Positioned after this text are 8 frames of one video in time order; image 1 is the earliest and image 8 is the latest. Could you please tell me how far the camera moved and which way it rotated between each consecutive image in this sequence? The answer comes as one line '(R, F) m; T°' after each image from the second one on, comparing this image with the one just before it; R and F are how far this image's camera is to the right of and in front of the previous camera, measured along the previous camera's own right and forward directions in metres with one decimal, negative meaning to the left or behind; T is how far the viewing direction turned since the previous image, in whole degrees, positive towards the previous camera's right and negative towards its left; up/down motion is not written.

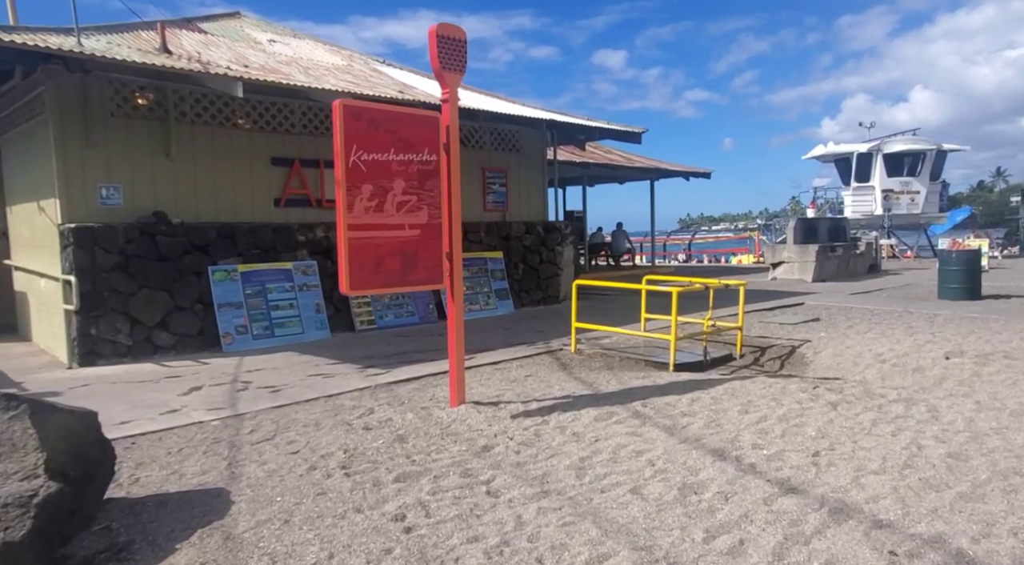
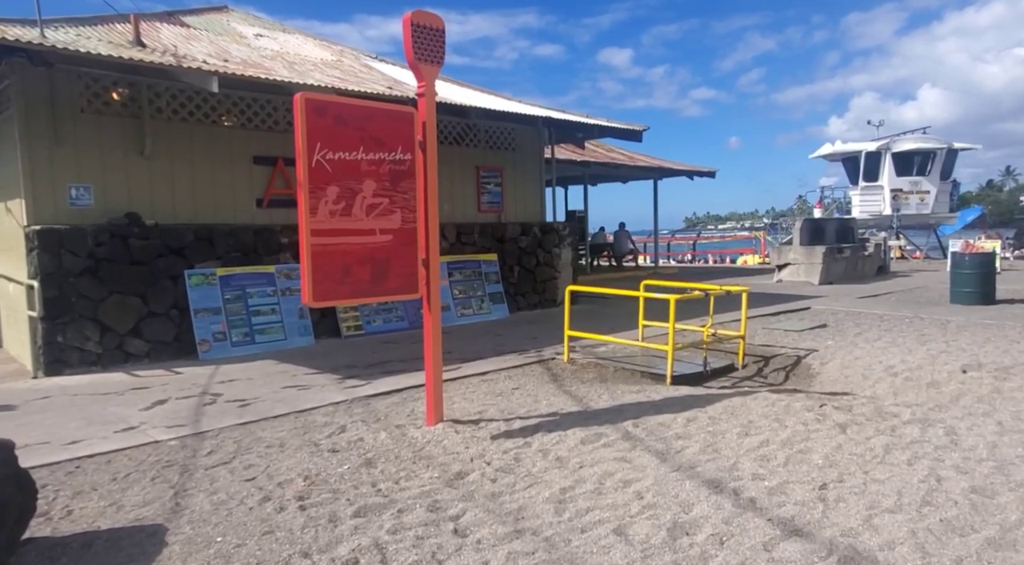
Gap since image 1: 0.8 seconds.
(+0.2, +0.4) m; 0°
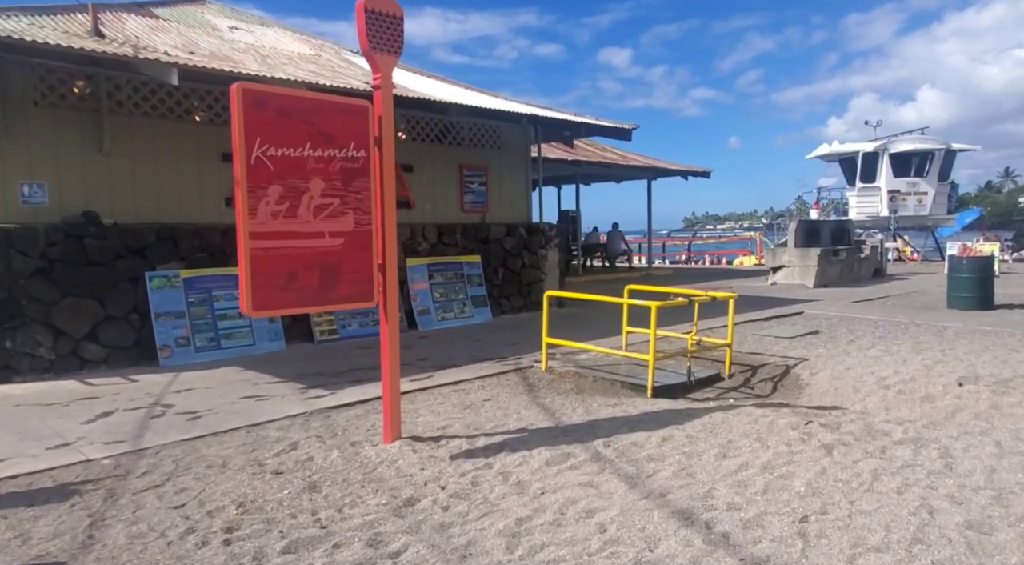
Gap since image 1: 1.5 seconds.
(+0.2, +0.3) m; 0°
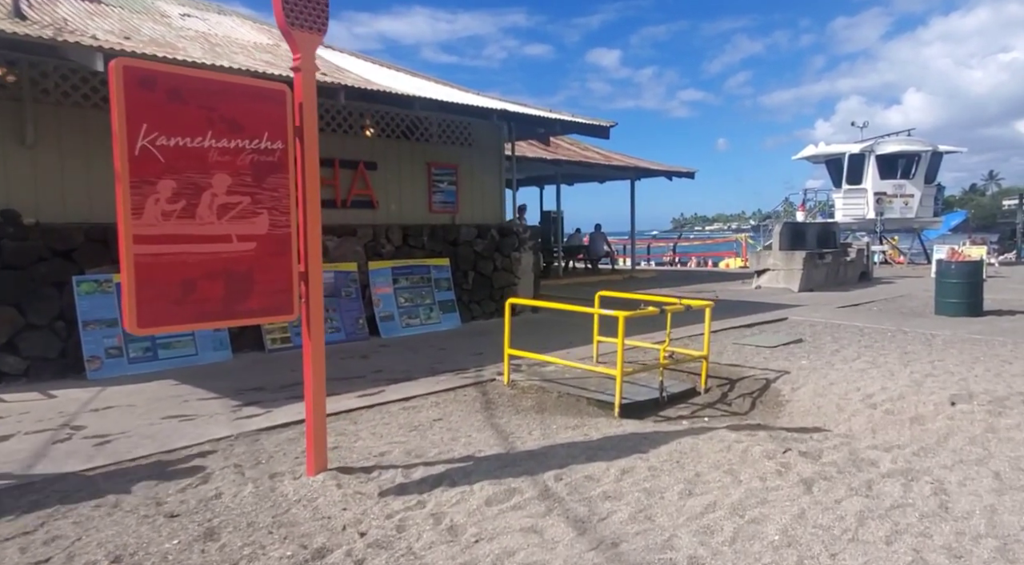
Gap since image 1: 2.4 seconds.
(+0.3, +0.5) m; +1°
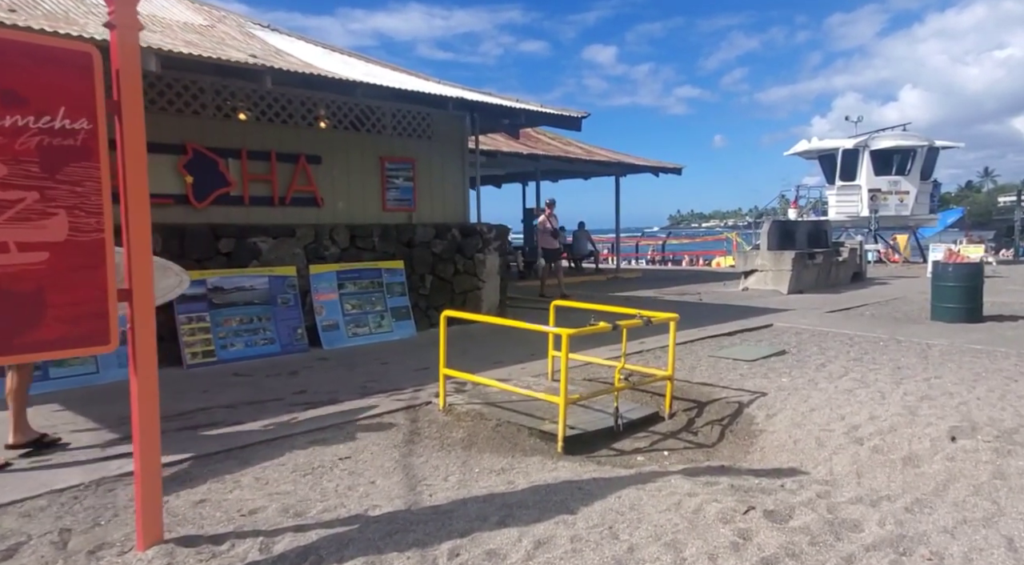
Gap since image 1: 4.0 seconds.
(+0.5, +0.8) m; 0°
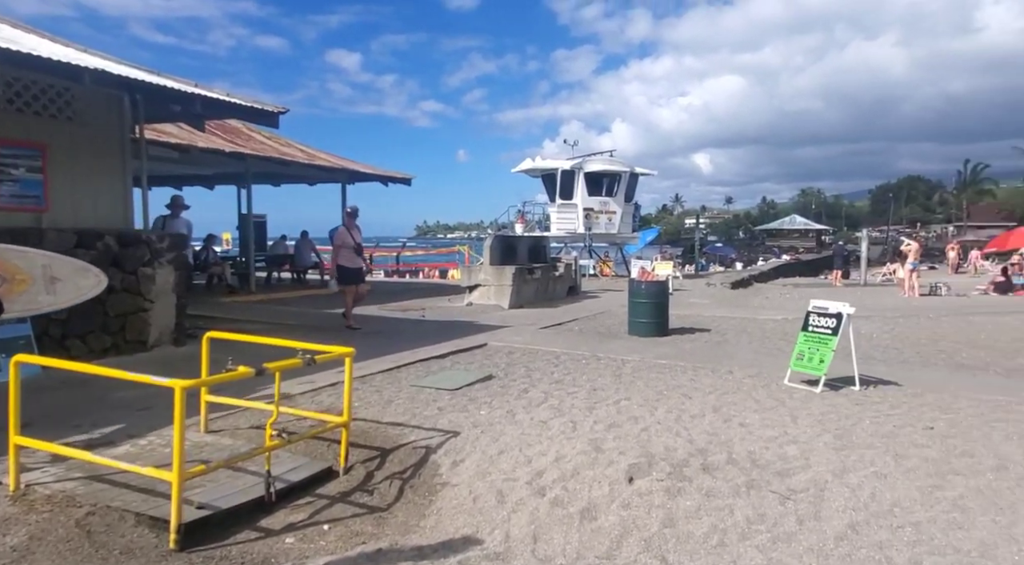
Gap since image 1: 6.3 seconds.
(+0.7, +0.8) m; +21°
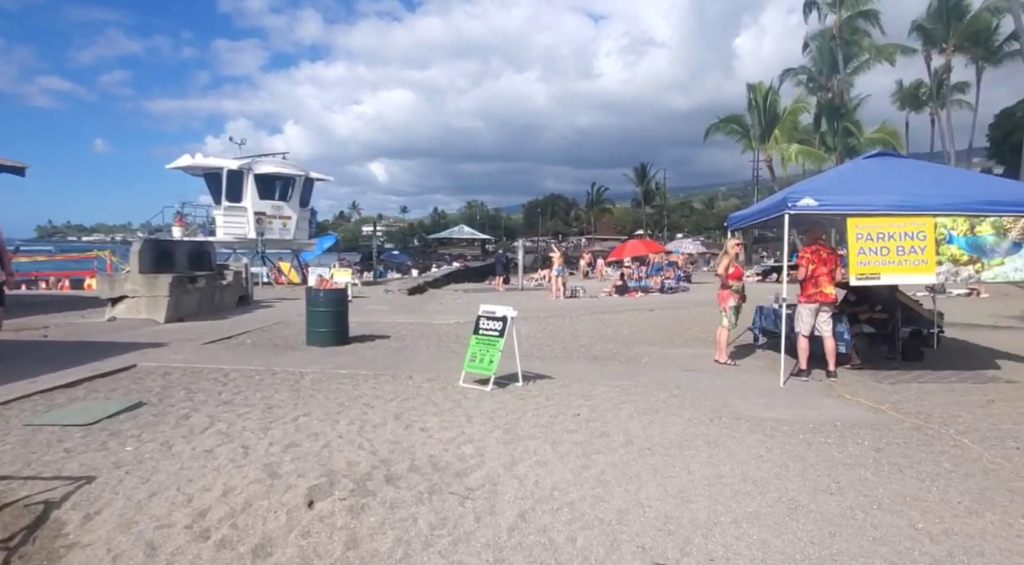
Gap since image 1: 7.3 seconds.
(0.0, +0.2) m; +27°
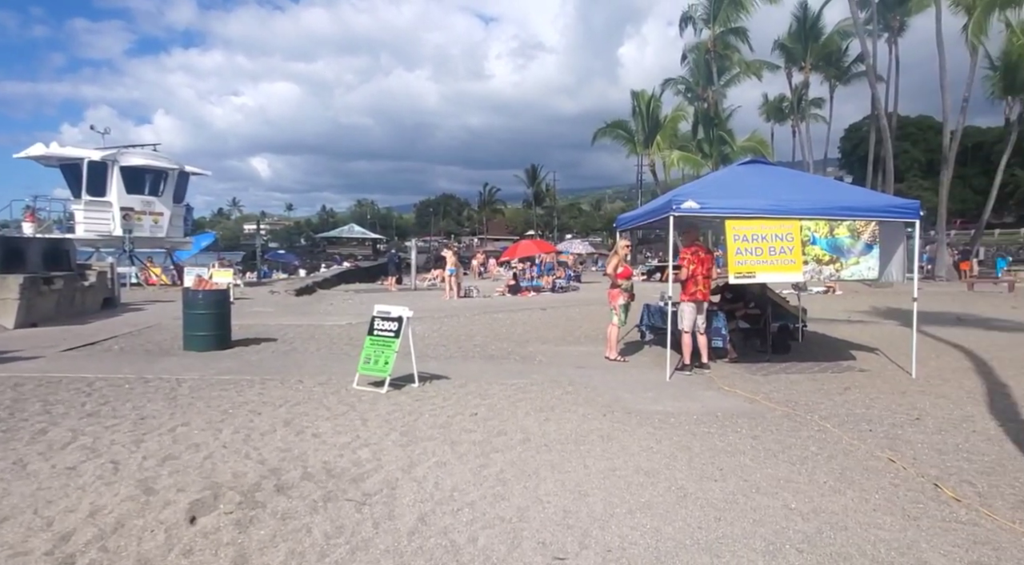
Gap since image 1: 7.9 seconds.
(-0.1, +0.1) m; +9°
